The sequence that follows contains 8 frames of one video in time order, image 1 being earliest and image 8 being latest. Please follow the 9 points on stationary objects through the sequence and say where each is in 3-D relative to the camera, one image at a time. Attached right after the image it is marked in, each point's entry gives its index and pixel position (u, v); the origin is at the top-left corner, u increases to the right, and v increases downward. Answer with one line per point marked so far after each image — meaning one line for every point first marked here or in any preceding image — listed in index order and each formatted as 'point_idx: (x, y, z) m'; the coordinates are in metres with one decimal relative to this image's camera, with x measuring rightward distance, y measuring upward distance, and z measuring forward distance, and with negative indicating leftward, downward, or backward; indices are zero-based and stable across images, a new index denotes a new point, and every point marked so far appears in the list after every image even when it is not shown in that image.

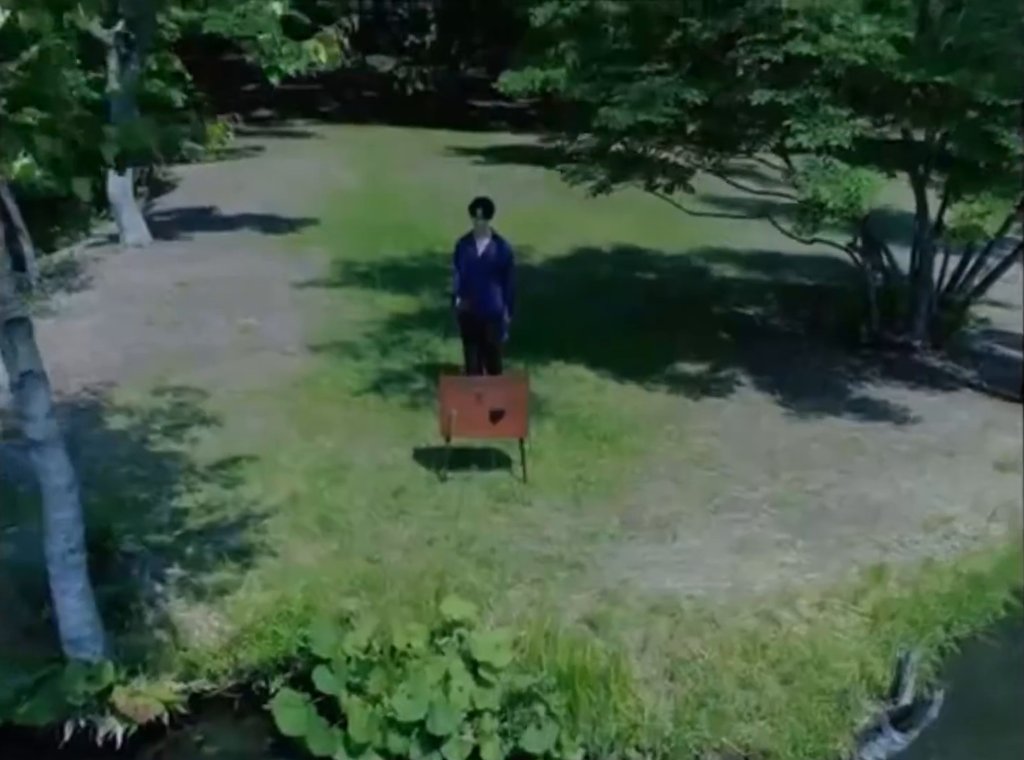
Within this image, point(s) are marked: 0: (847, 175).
0: (+2.5, +1.6, +6.0) m
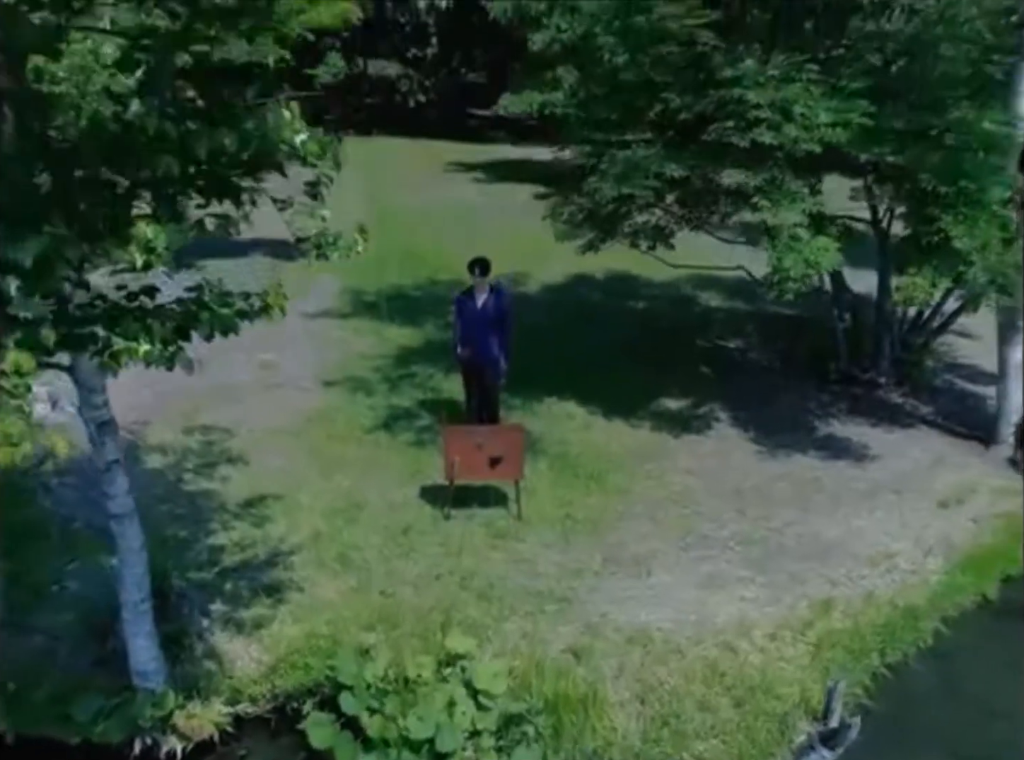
0: (+2.5, +1.2, +6.7) m
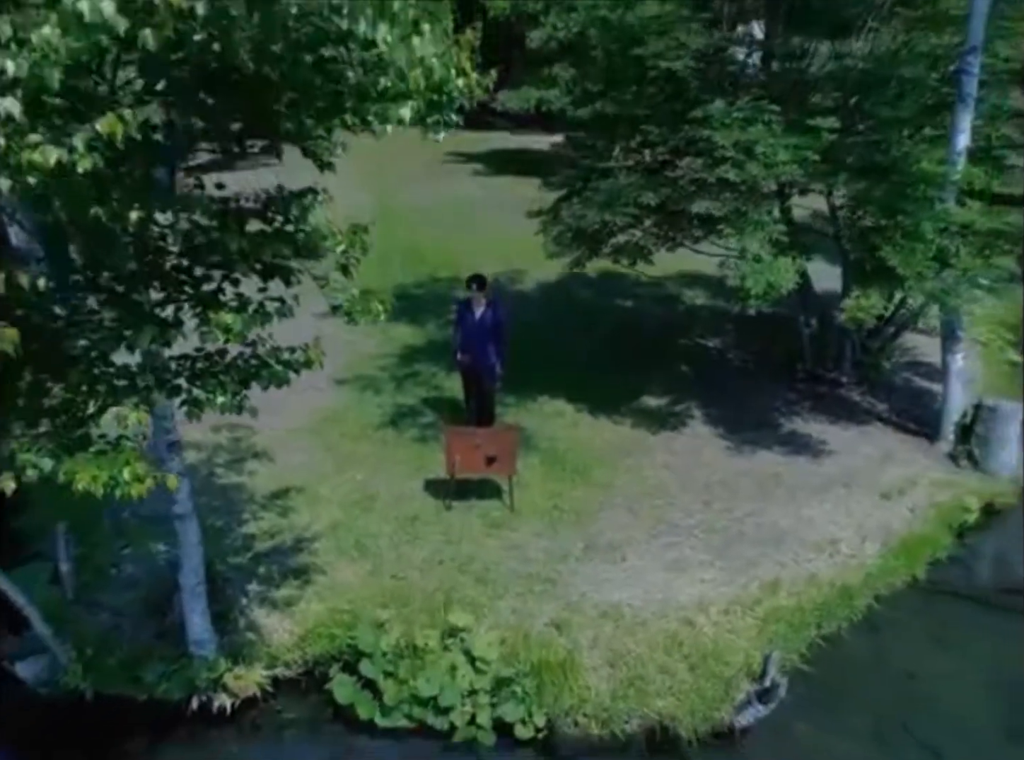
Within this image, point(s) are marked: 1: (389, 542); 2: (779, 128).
0: (+2.4, +1.1, +7.6) m
1: (-1.1, -1.4, +7.1) m
2: (+2.6, +2.4, +7.7) m
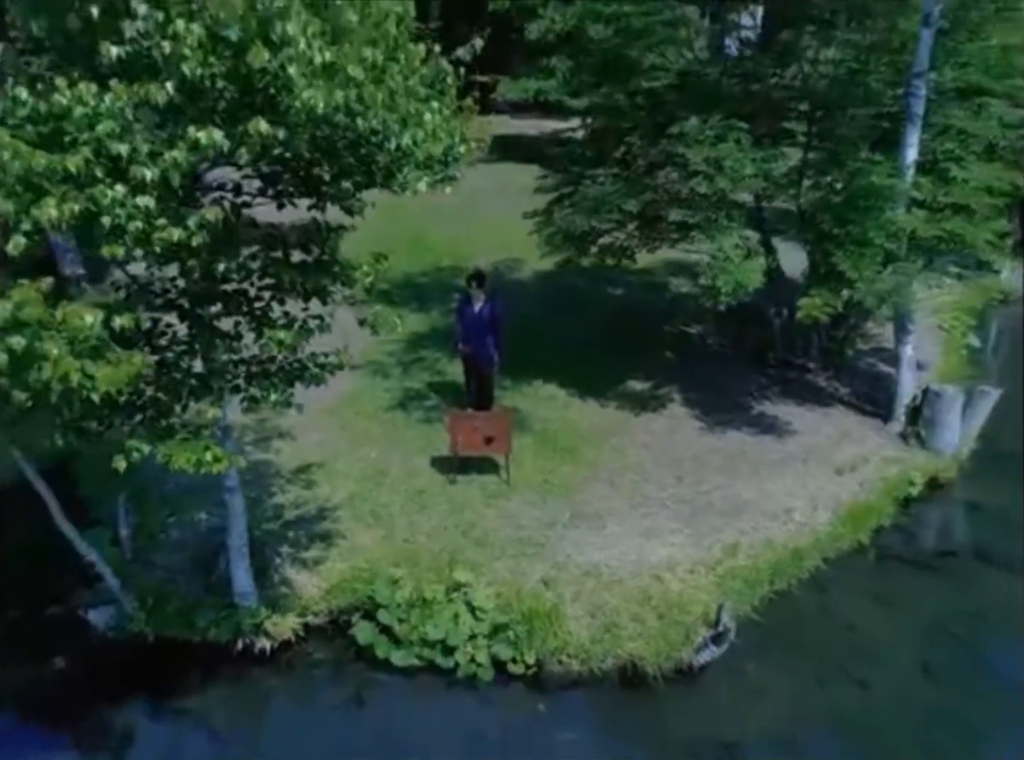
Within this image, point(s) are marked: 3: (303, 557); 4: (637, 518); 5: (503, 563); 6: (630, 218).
0: (+2.4, +1.2, +8.5) m
1: (-1.1, -1.3, +8.1) m
2: (+2.5, +2.5, +8.6) m
3: (-1.9, -1.6, +7.4) m
4: (+1.3, -1.4, +8.1) m
5: (-0.1, -1.7, +7.4) m
6: (+1.3, +1.8, +9.1) m
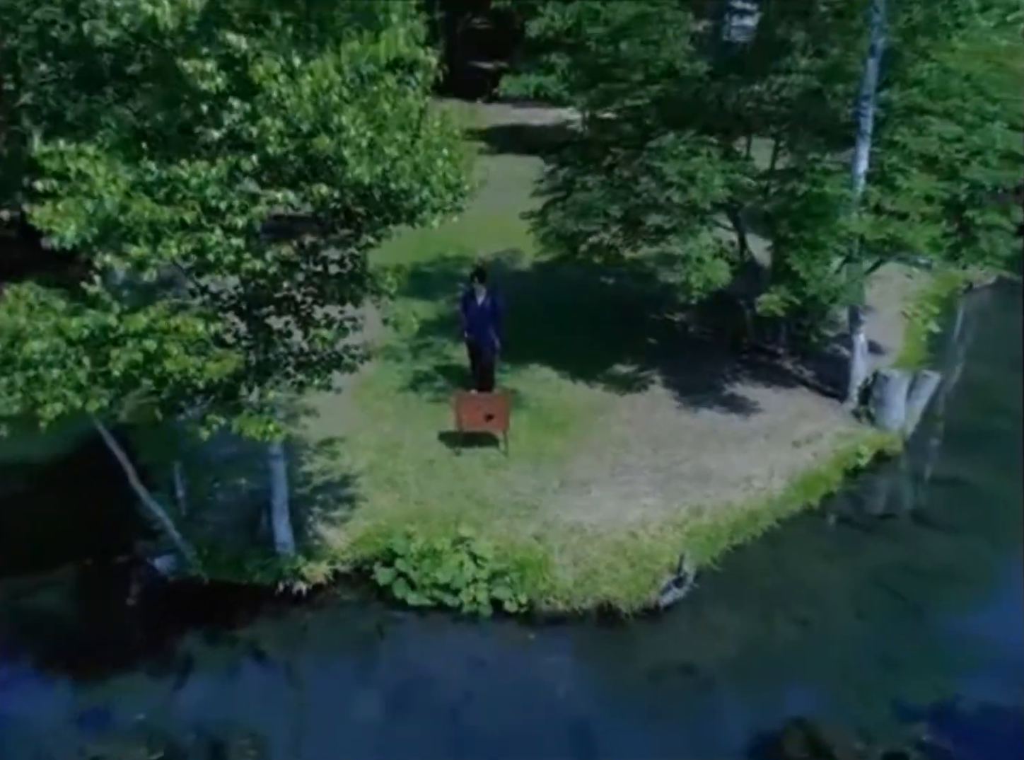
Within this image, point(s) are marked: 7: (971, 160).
0: (+2.3, +1.4, +9.7) m
1: (-1.2, -1.1, +9.4) m
2: (+2.5, +2.7, +9.7) m
3: (-1.9, -1.5, +8.7) m
4: (+1.2, -1.2, +9.3) m
5: (-0.1, -1.5, +8.7) m
6: (+1.3, +2.0, +10.3) m
7: (+5.6, +2.6, +9.8) m
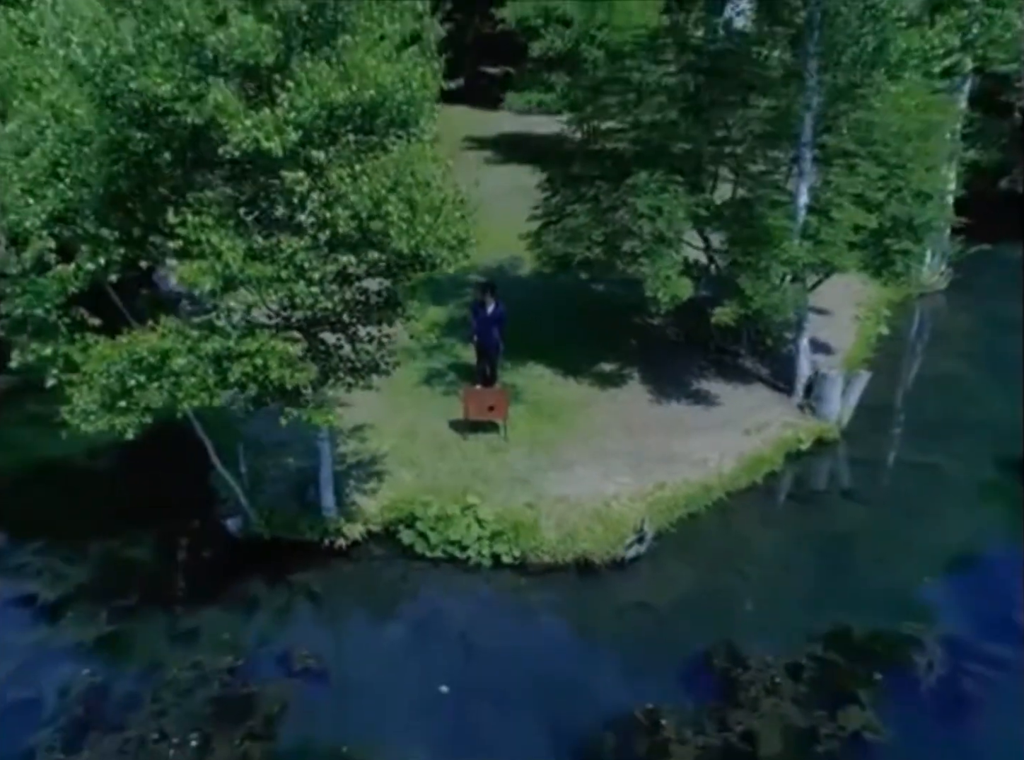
0: (+2.3, +1.4, +11.7) m
1: (-1.2, -1.1, +11.5) m
2: (+2.5, +2.7, +11.7) m
3: (-2.0, -1.4, +10.7) m
4: (+1.2, -1.2, +11.4) m
5: (-0.2, -1.5, +10.7) m
6: (+1.3, +2.1, +12.3) m
7: (+5.5, +2.7, +11.8) m
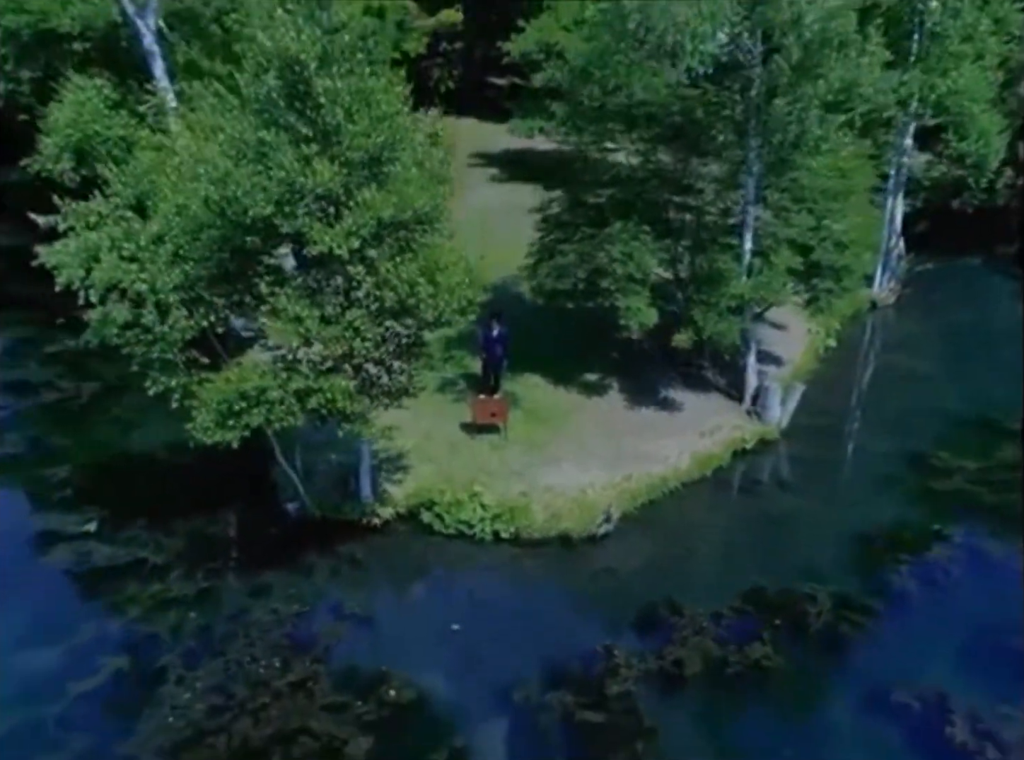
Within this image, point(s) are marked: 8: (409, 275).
0: (+2.3, +1.2, +14.4) m
1: (-1.2, -1.3, +14.3) m
2: (+2.5, +2.5, +14.4) m
3: (-2.0, -1.6, +13.5) m
4: (+1.2, -1.4, +14.2) m
5: (-0.2, -1.7, +13.5) m
6: (+1.3, +1.9, +15.0) m
7: (+5.5, +2.4, +14.4) m
8: (-1.2, +1.2, +9.3) m
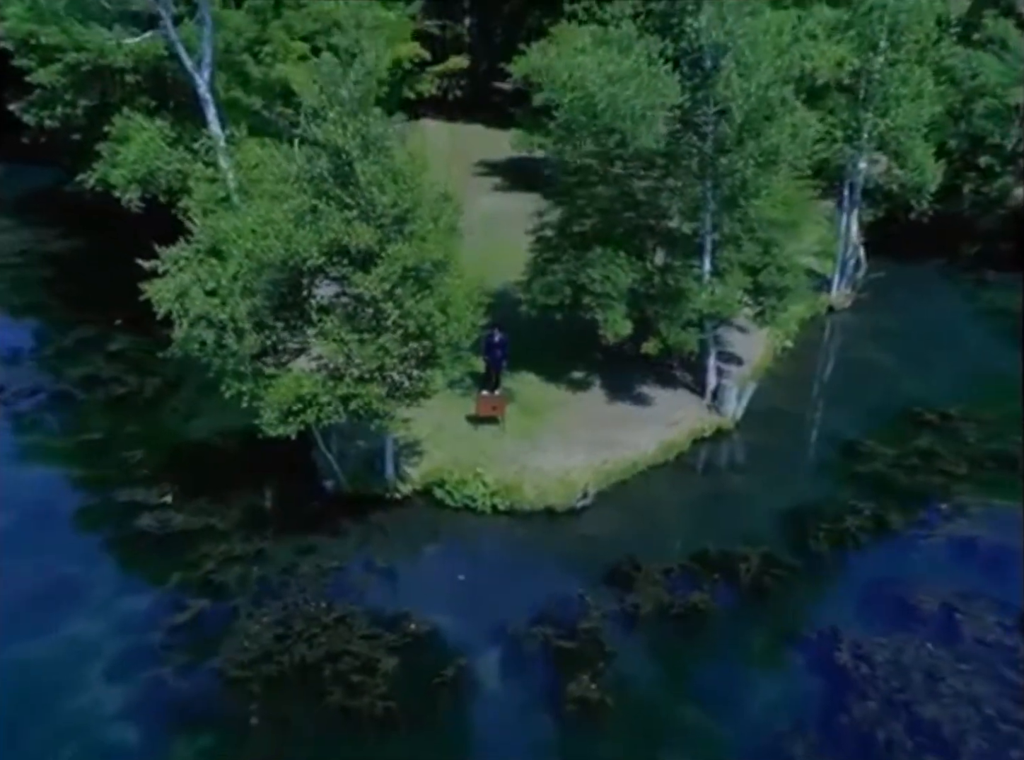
0: (+2.2, +1.2, +17.2) m
1: (-1.3, -1.3, +17.2) m
2: (+2.4, +2.5, +17.2) m
3: (-2.1, -1.7, +16.5) m
4: (+1.1, -1.4, +17.1) m
5: (-0.3, -1.7, +16.4) m
6: (+1.2, +1.9, +17.8) m
7: (+5.5, +2.4, +17.2) m
8: (-1.3, +1.1, +12.2) m
